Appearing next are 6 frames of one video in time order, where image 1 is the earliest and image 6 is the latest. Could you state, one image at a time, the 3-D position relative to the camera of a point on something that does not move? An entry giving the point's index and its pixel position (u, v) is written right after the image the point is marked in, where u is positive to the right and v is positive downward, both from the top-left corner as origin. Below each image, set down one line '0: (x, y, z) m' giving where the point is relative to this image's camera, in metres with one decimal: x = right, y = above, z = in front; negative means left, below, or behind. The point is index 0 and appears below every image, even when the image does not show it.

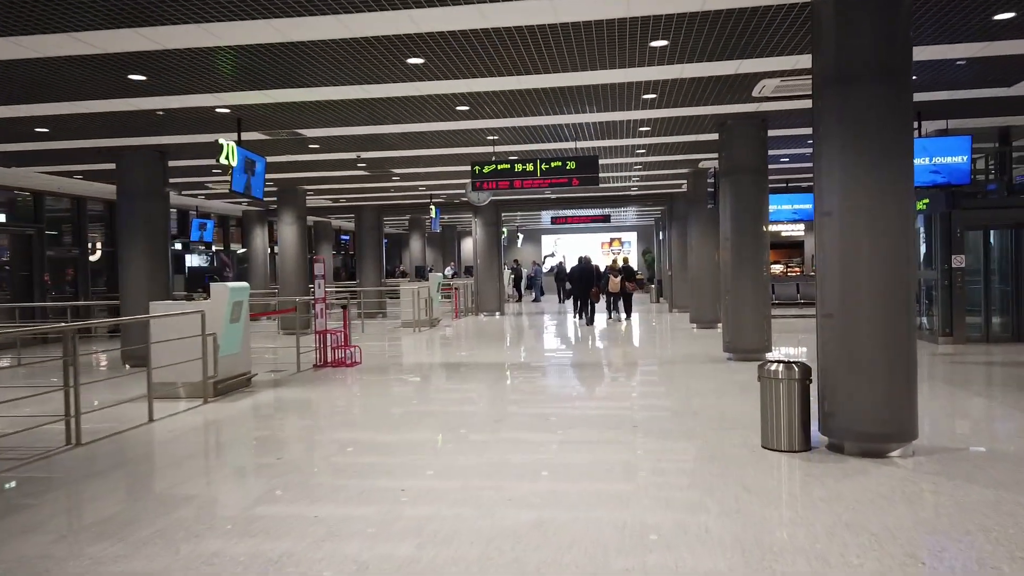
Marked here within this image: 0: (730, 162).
0: (+3.0, +1.7, +10.2) m
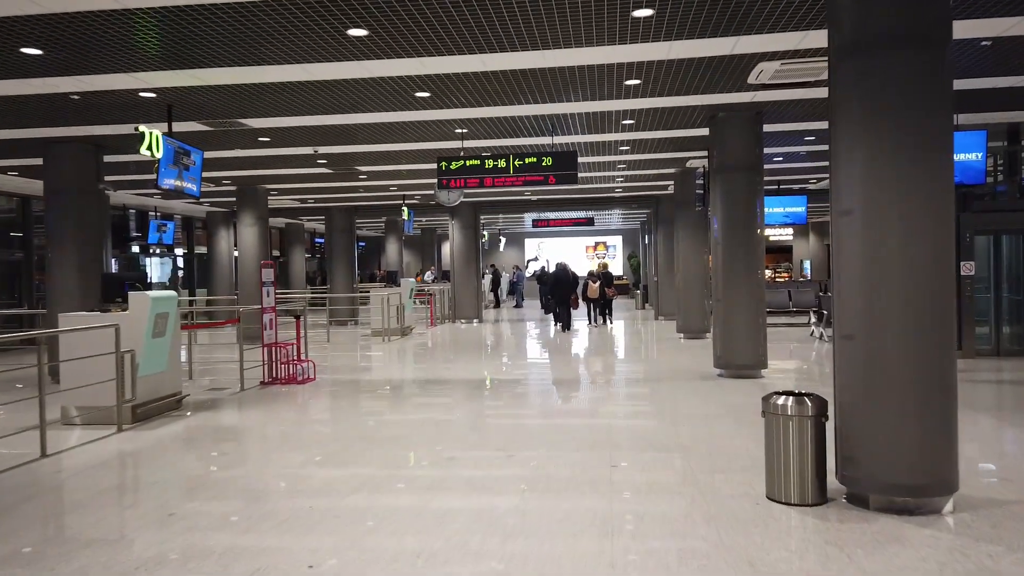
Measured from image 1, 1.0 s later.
0: (+2.6, +1.6, +9.3) m
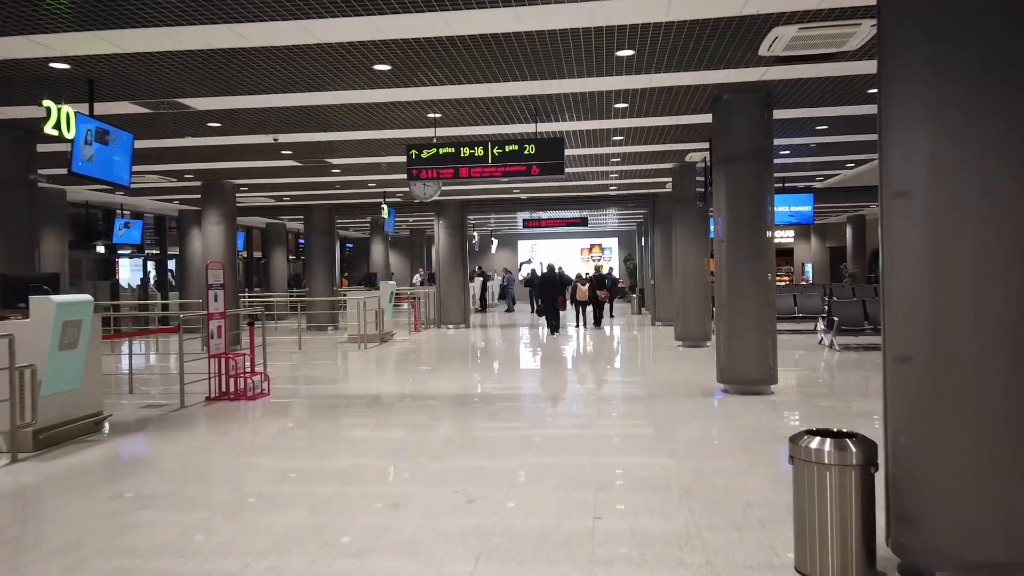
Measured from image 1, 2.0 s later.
0: (+2.4, +1.6, +8.3) m
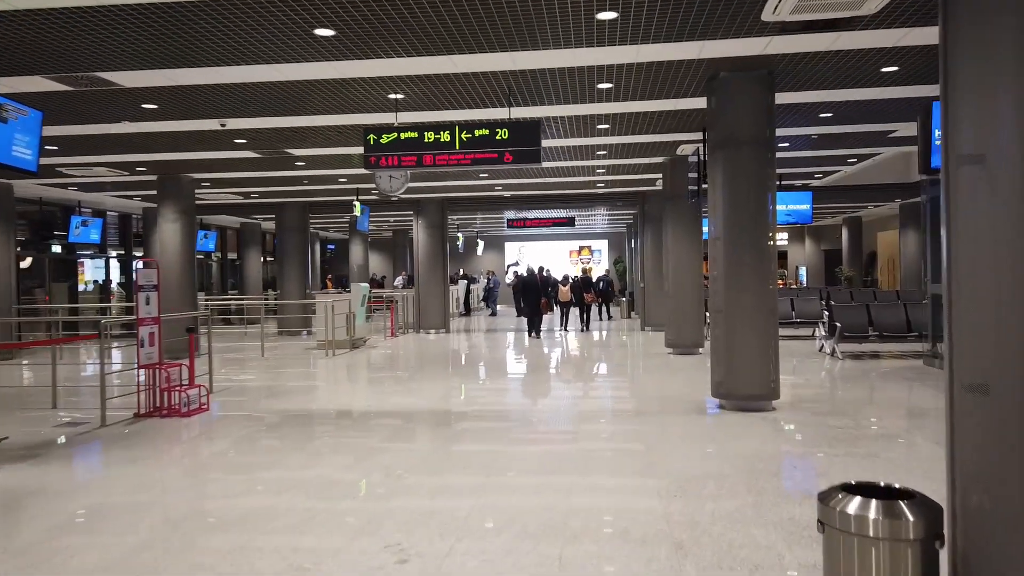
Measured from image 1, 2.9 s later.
0: (+2.1, +1.6, +7.4) m
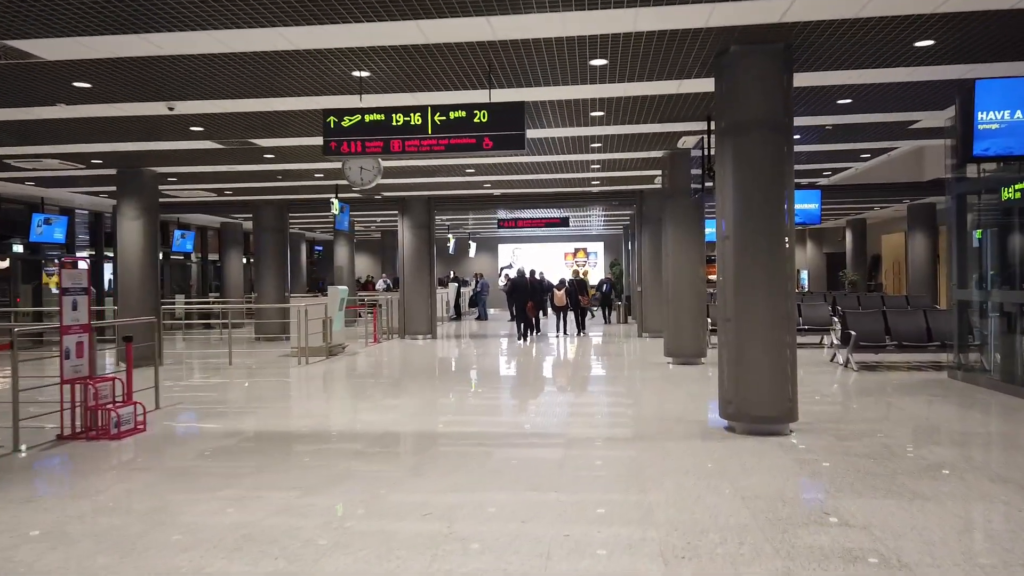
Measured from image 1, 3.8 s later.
0: (+1.9, +1.5, +6.4) m
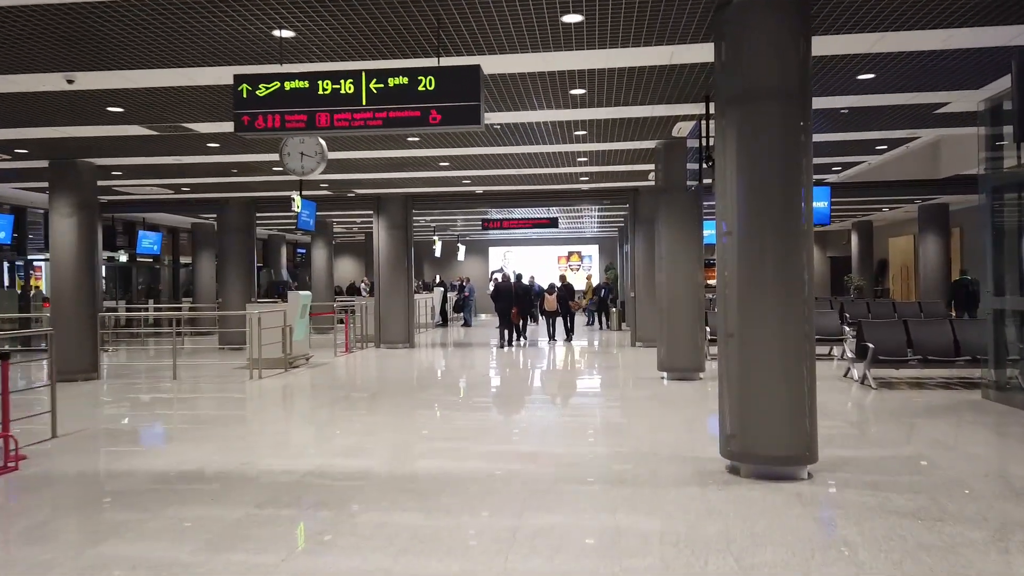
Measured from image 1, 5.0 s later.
0: (+1.6, +1.5, +5.2) m
